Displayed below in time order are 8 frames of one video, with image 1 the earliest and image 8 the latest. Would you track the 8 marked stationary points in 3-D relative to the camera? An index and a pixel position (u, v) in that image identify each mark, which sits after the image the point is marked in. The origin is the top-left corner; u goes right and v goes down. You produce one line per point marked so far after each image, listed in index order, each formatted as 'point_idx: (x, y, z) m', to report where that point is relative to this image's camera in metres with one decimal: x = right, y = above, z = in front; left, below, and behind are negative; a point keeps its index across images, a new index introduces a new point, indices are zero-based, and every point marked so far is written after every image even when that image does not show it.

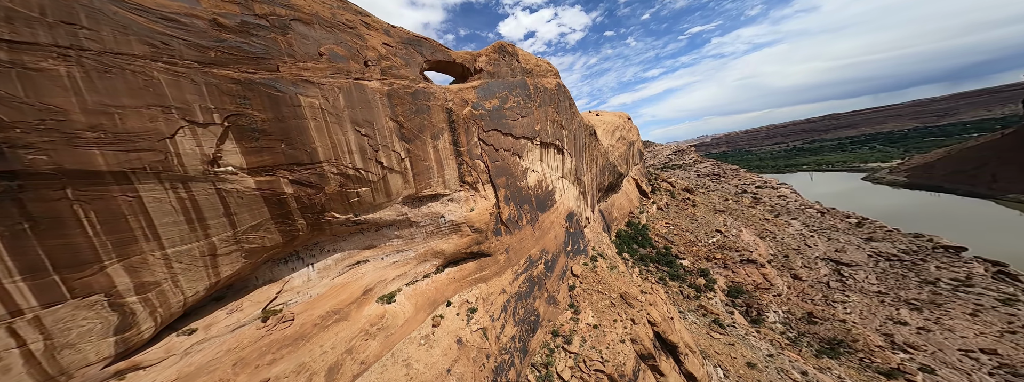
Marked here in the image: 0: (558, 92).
0: (+2.6, +5.3, +13.6) m
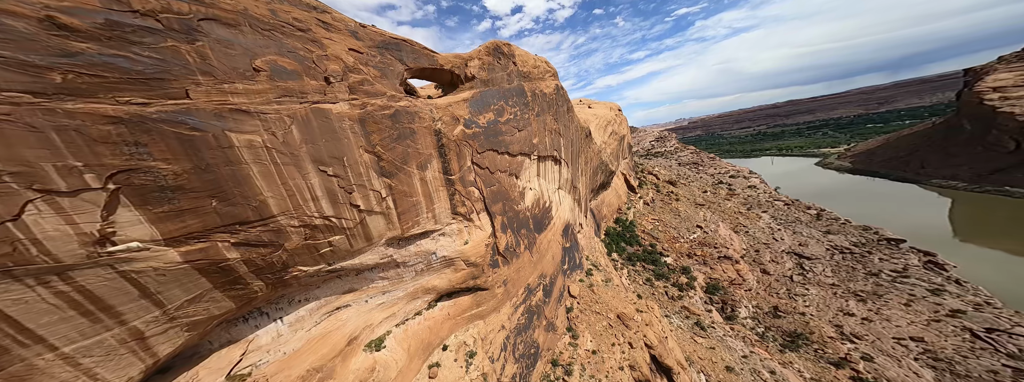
0: (+2.3, +4.7, +12.4) m
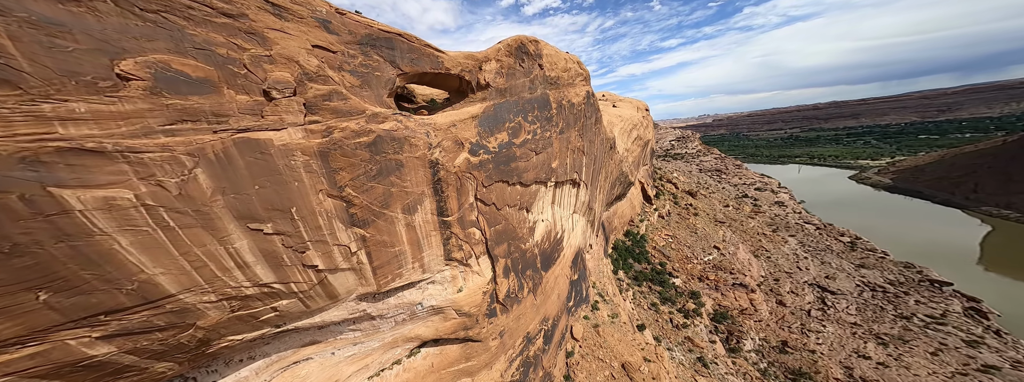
0: (+3.1, +3.5, +10.3) m
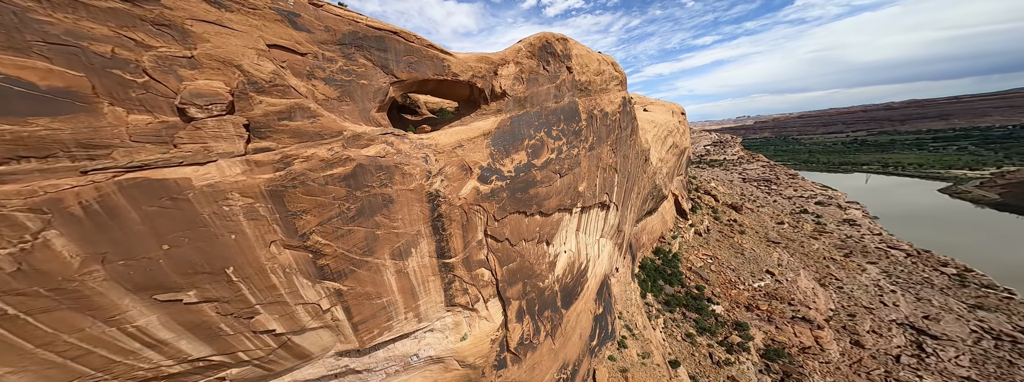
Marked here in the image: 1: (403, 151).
0: (+3.9, +2.7, +8.6) m
1: (-2.1, +0.8, +4.5) m
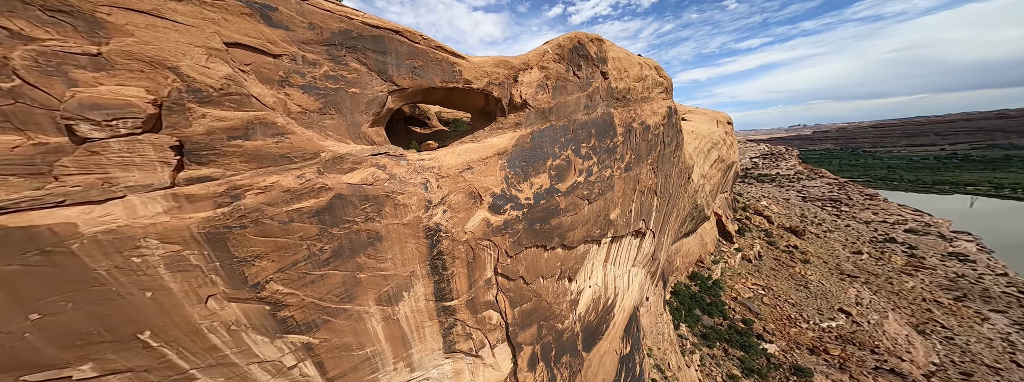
0: (+4.6, +1.9, +7.2) m
1: (-1.8, +0.3, +3.7) m
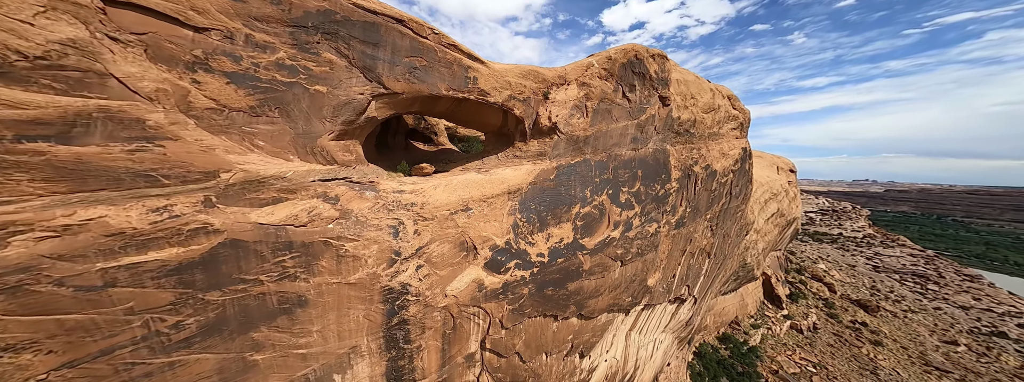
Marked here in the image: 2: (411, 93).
0: (+5.2, +0.3, +5.5) m
1: (-1.7, -0.2, +2.5) m
2: (-1.4, +1.4, +3.3) m
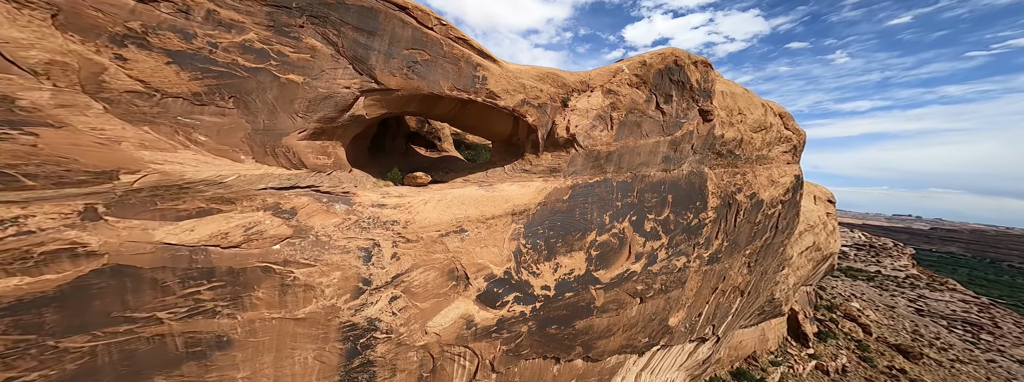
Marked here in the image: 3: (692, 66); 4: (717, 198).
0: (+5.3, -0.4, +4.7) m
1: (-1.7, -0.3, +2.0) m
2: (-1.2, +1.2, +2.8) m
3: (+2.7, +2.0, +3.7) m
4: (+3.5, -0.1, +4.1) m
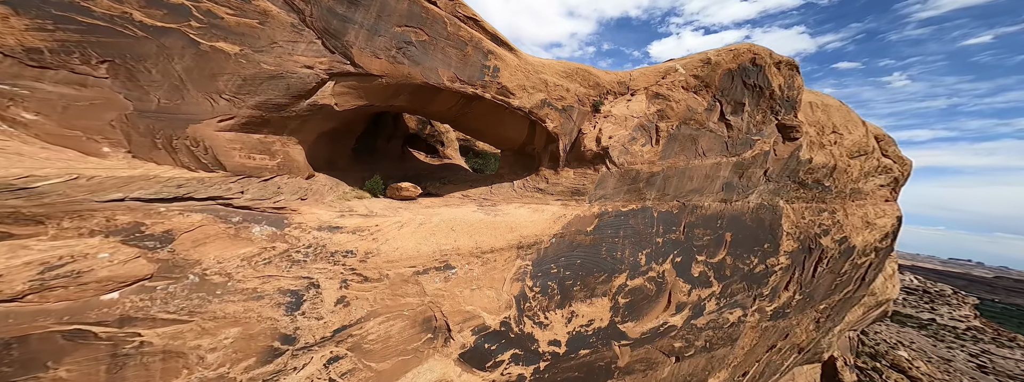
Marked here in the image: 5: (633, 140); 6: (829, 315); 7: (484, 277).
0: (+5.4, -1.1, +3.6) m
1: (-1.7, -0.4, +1.4) m
2: (-1.1, +1.0, +2.2) m
3: (+3.0, +1.5, +2.8) m
4: (+3.6, -0.7, +3.1) m
5: (+1.4, +0.6, +2.7) m
6: (+5.3, -2.1, +3.9) m
7: (-0.2, -0.7, +2.1) m
